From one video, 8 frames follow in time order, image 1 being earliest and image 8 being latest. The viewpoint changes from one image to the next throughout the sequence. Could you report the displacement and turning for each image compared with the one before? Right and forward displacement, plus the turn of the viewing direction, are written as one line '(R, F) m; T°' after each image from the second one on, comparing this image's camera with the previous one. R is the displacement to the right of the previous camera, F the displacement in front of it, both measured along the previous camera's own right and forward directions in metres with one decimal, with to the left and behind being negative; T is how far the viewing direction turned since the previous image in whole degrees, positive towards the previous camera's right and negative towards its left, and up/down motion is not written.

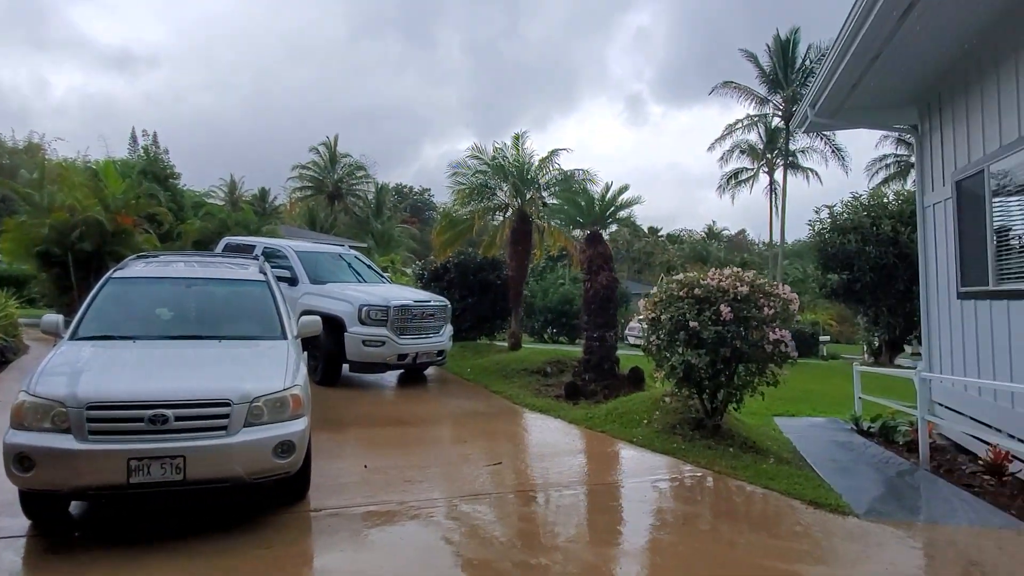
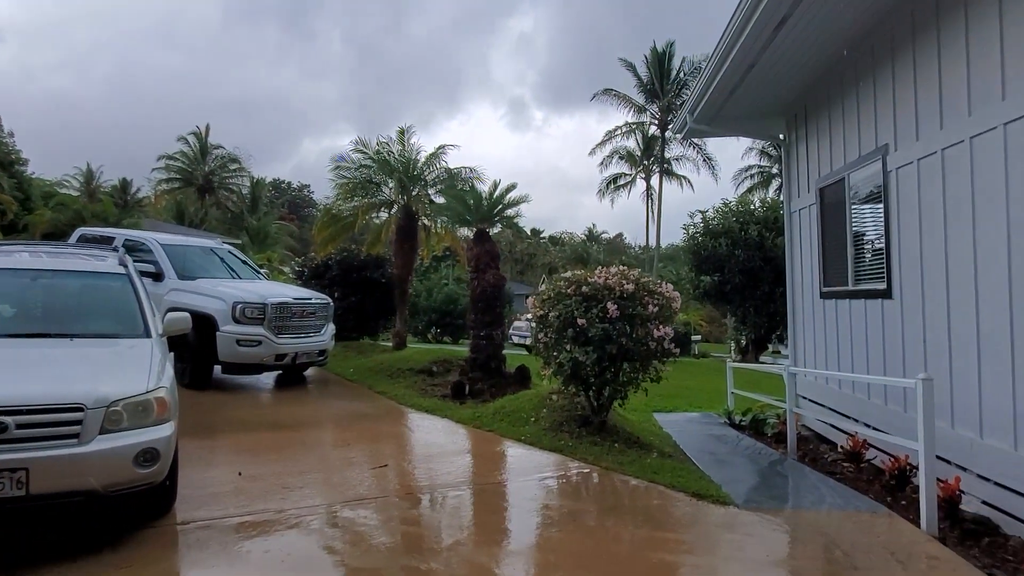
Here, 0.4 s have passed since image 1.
(0.0, +0.1) m; +9°
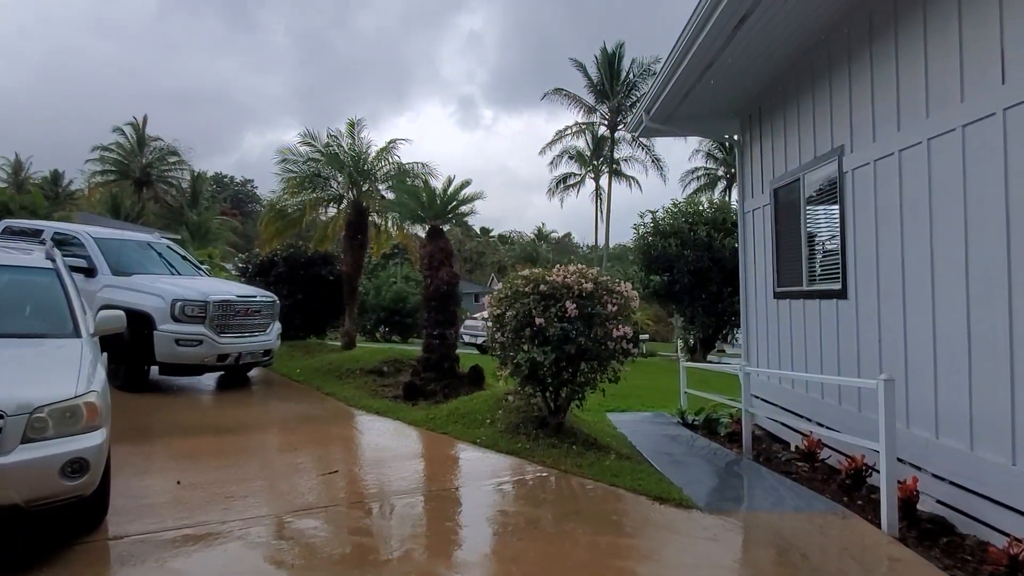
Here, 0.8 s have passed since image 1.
(-0.1, +0.2) m; +4°
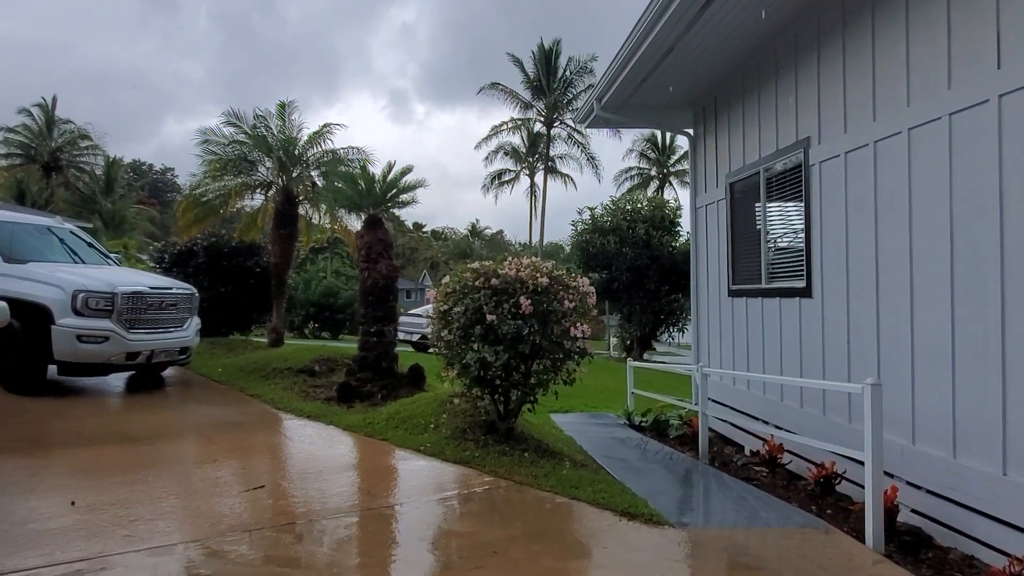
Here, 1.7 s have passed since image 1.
(-0.1, +0.5) m; +5°
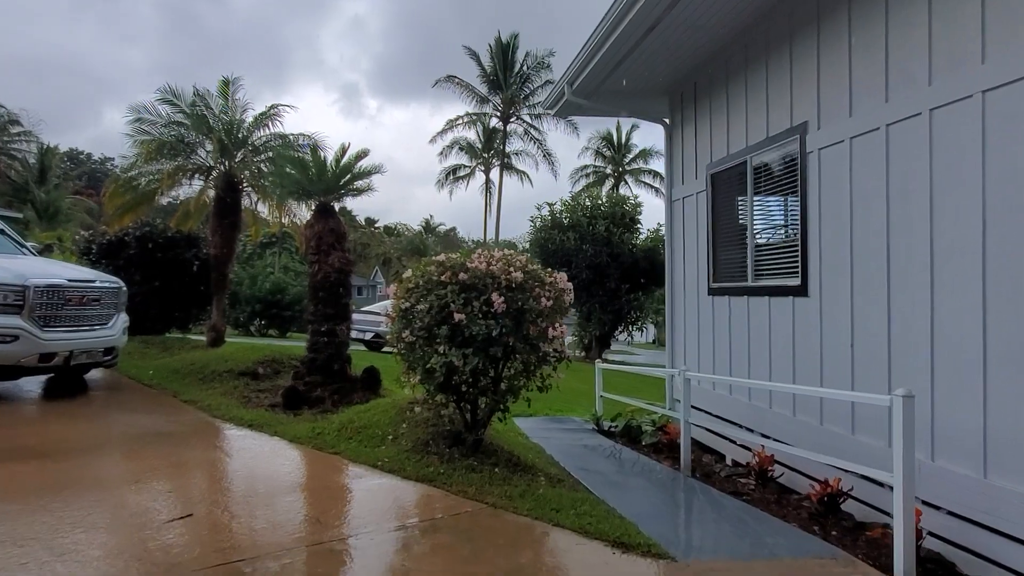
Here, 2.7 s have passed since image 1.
(-0.1, +0.6) m; +4°
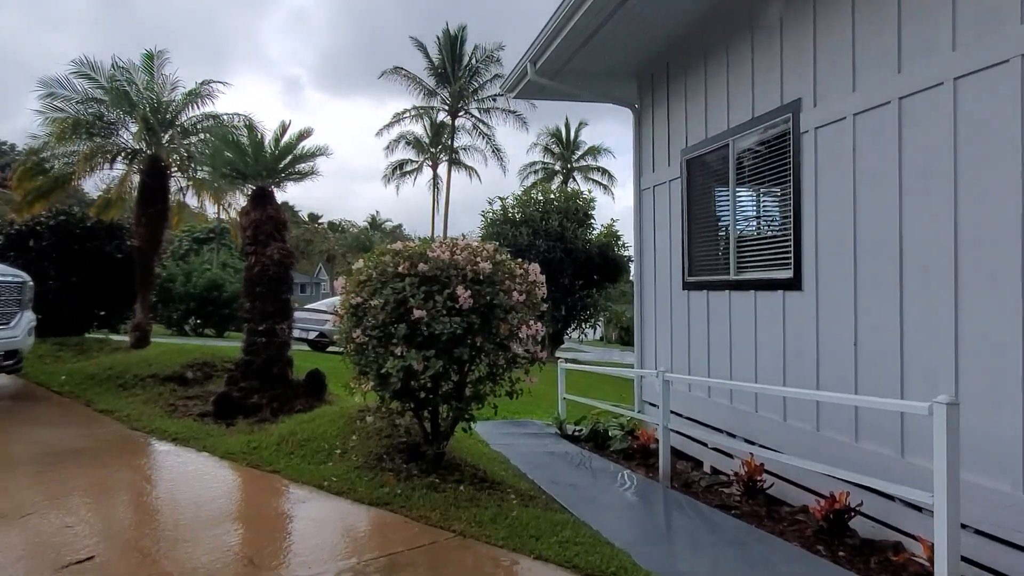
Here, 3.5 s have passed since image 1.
(-0.1, +0.6) m; +4°
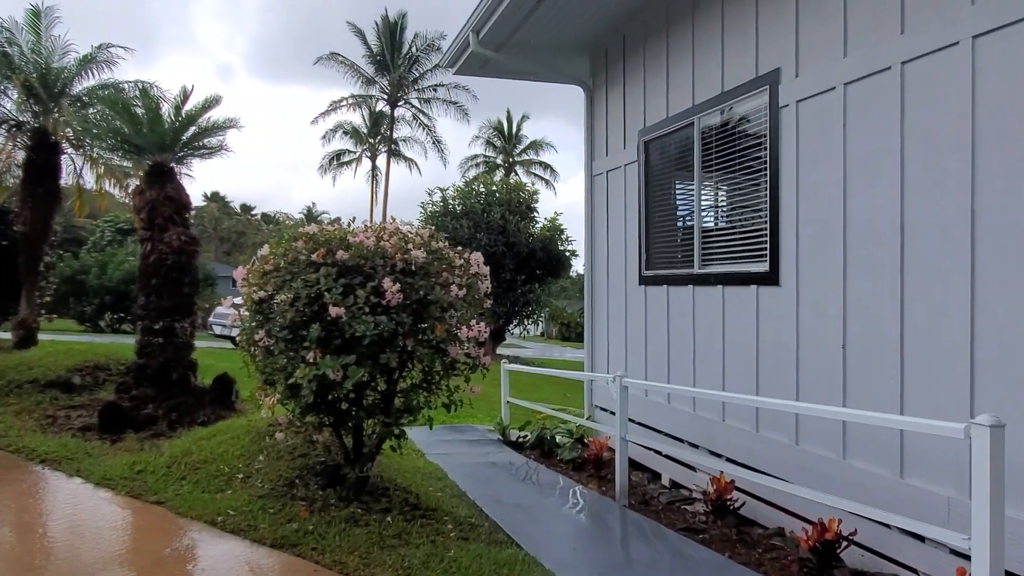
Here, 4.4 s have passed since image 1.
(0.0, +0.7) m; +5°
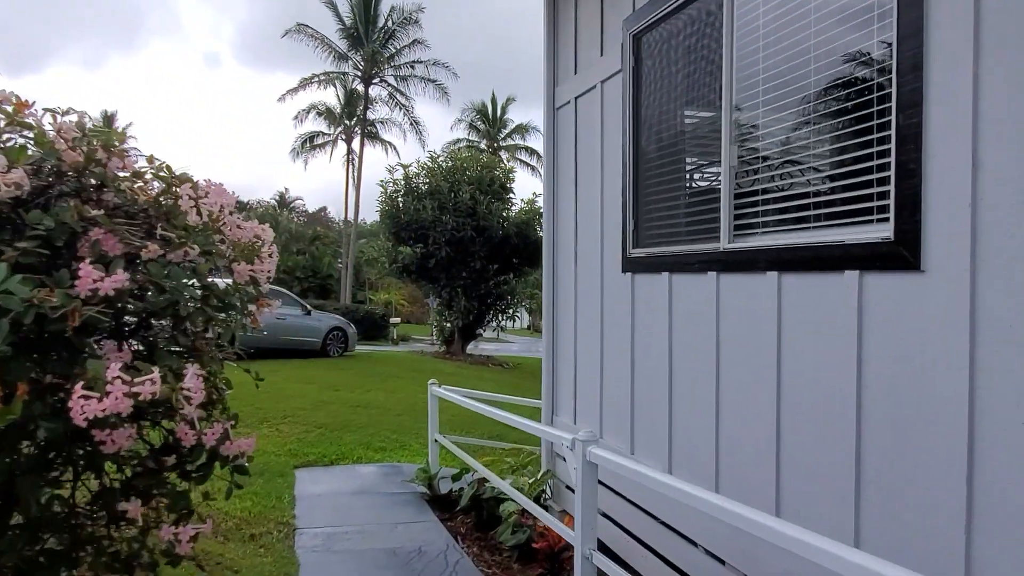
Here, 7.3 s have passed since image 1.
(+0.5, +2.4) m; +1°
